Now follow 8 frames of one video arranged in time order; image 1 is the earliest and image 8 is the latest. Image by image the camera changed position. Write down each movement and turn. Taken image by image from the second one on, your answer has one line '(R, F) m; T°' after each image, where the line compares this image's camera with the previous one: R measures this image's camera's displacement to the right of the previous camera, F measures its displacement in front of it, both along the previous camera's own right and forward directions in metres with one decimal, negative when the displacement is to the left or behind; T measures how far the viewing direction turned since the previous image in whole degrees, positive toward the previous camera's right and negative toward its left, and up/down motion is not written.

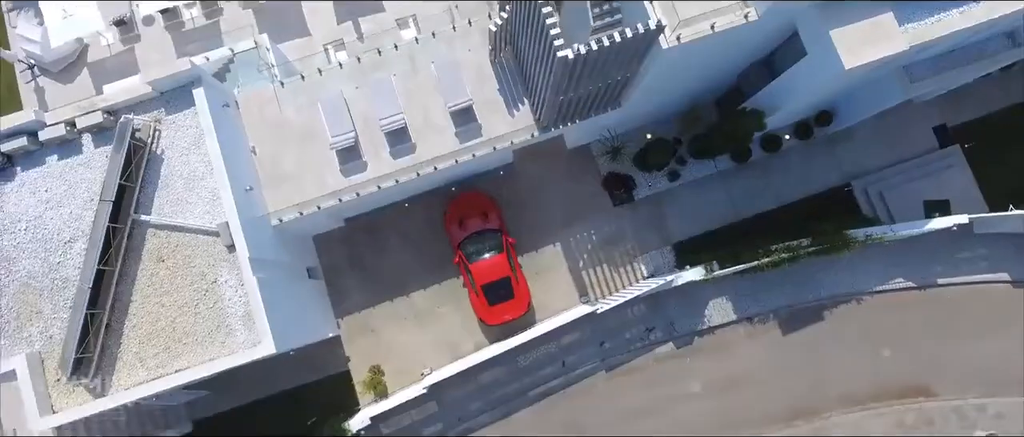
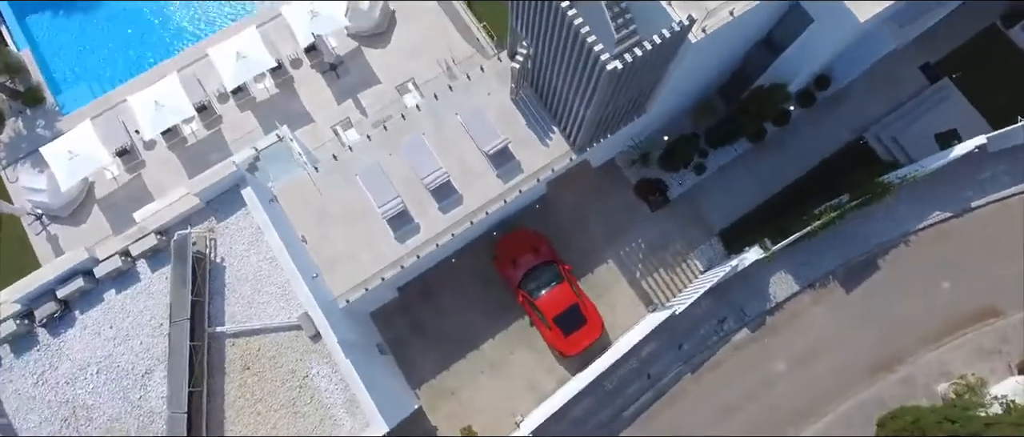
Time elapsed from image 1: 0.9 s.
(-2.5, 0.0) m; +3°
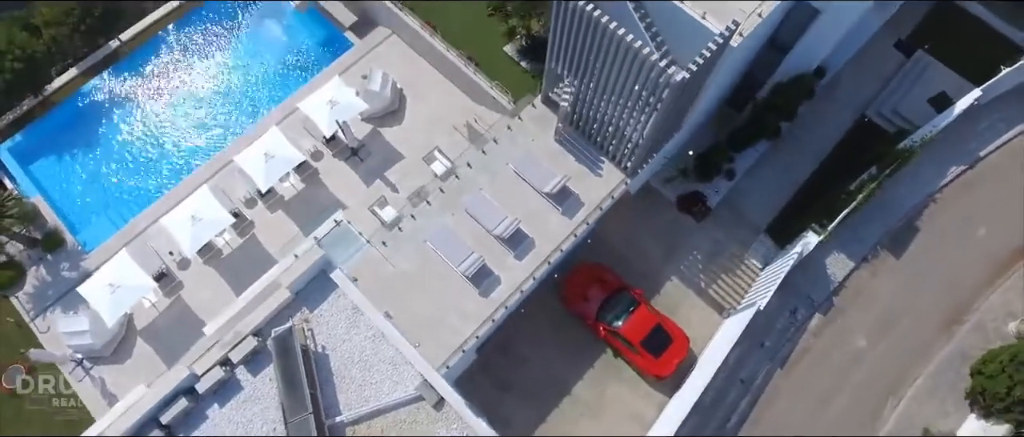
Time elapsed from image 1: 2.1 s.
(-3.3, -0.1) m; +5°
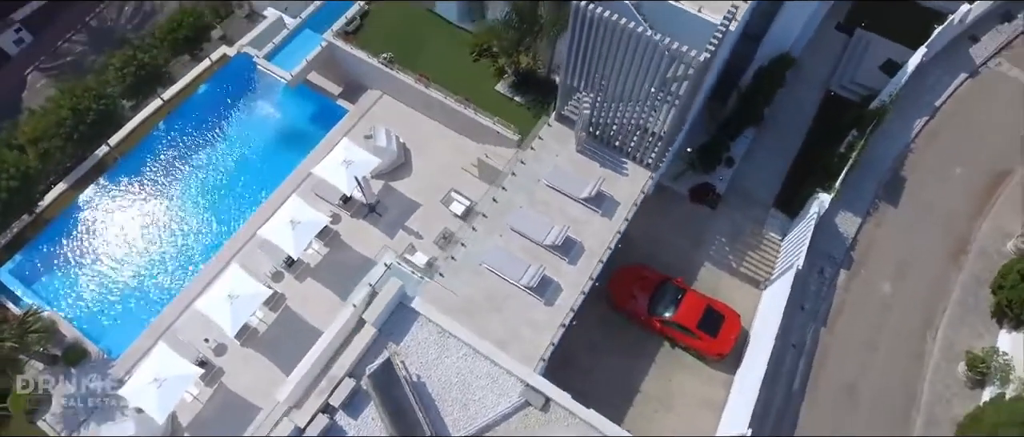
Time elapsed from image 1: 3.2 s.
(-3.0, -0.5) m; +6°
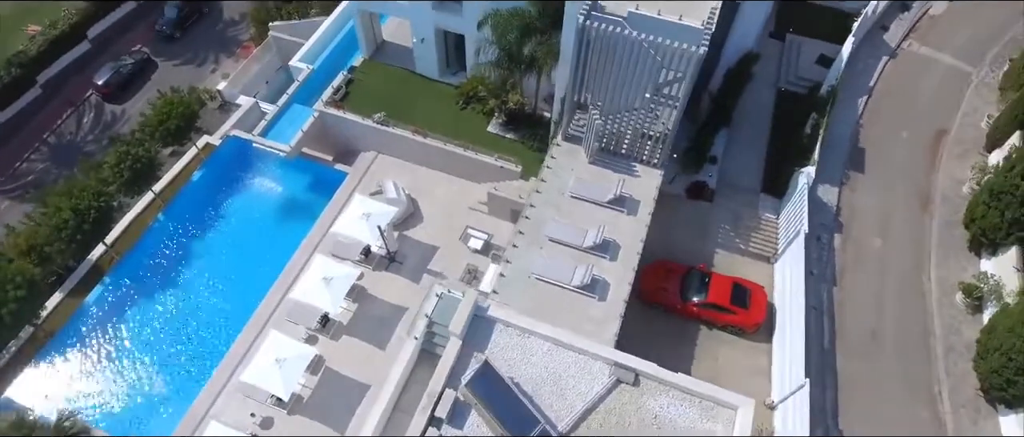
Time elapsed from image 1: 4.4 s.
(-3.2, -0.8) m; +6°
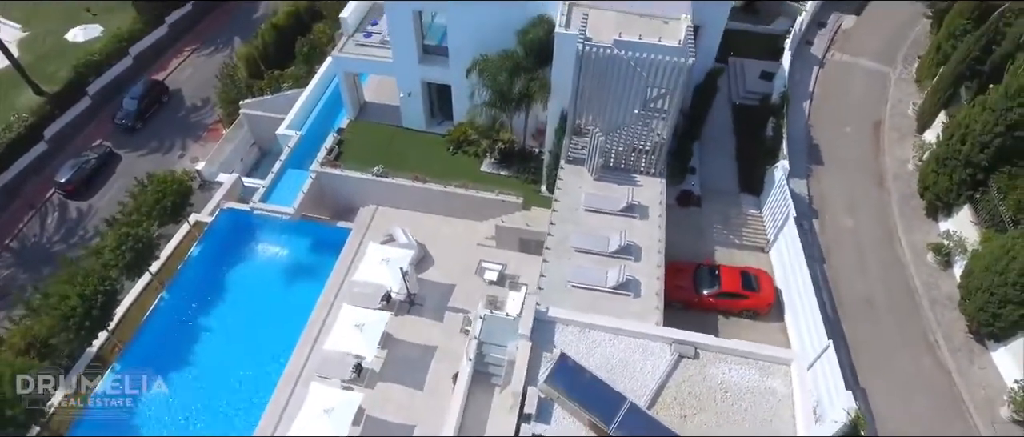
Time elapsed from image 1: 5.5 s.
(-3.1, -0.9) m; +6°
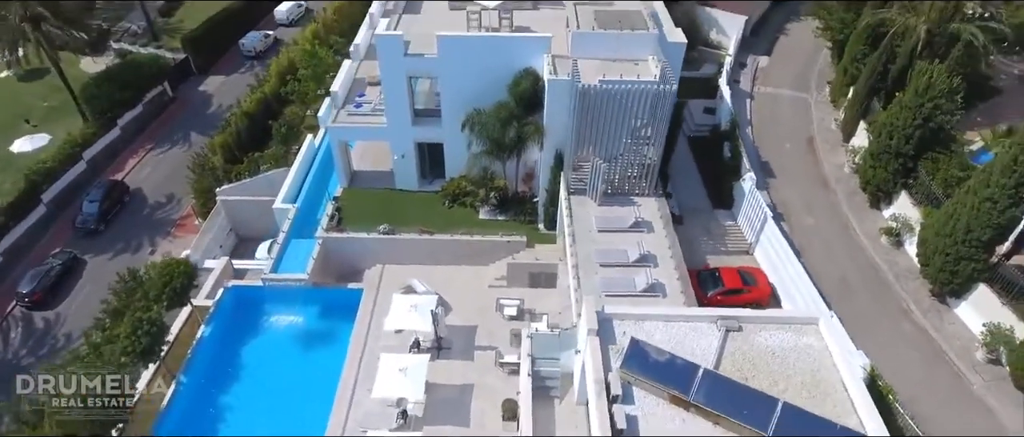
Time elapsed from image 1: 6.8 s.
(-3.8, -1.4) m; +8°
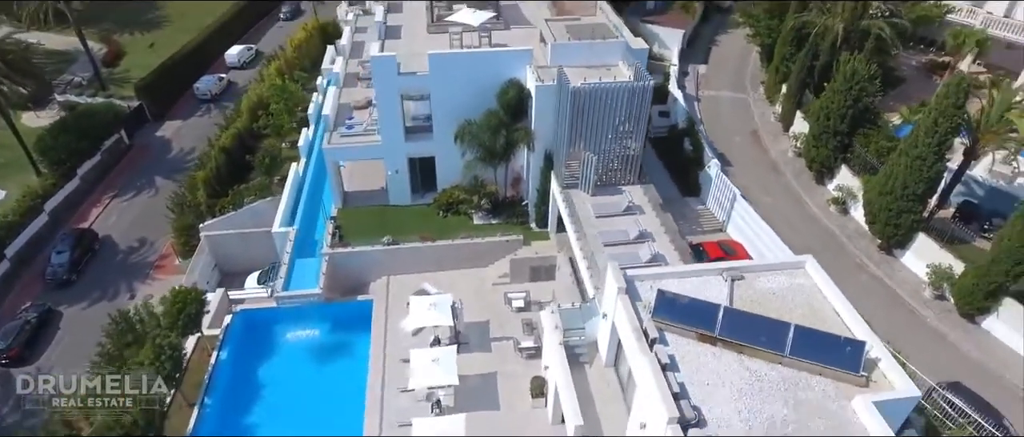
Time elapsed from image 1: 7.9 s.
(-3.1, -1.8) m; +6°
